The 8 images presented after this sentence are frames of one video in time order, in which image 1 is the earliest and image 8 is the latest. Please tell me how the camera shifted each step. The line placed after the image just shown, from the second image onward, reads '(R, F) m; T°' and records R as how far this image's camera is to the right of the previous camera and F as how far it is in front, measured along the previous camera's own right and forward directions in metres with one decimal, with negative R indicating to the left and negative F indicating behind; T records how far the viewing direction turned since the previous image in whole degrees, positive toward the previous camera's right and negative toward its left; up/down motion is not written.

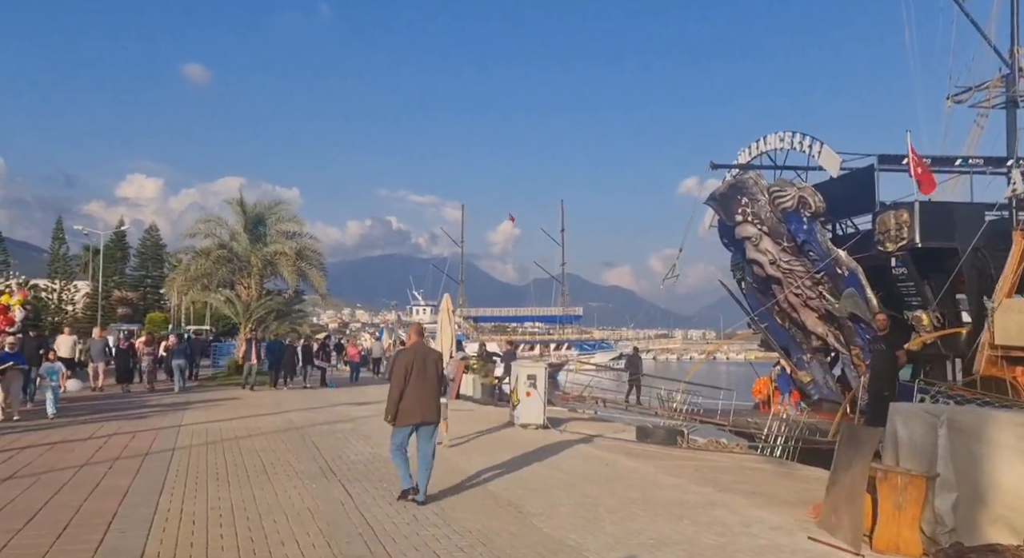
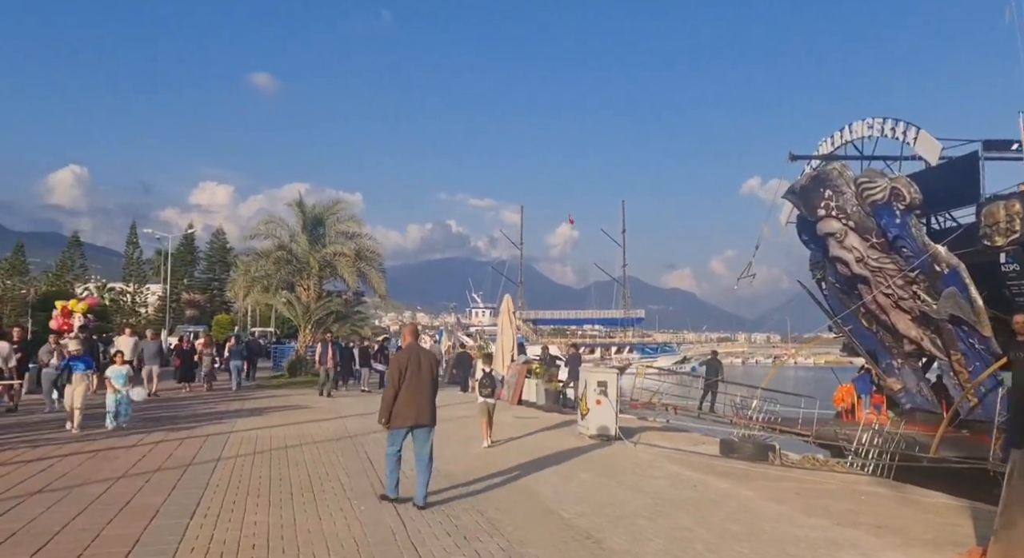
(-0.2, +1.0) m; -5°
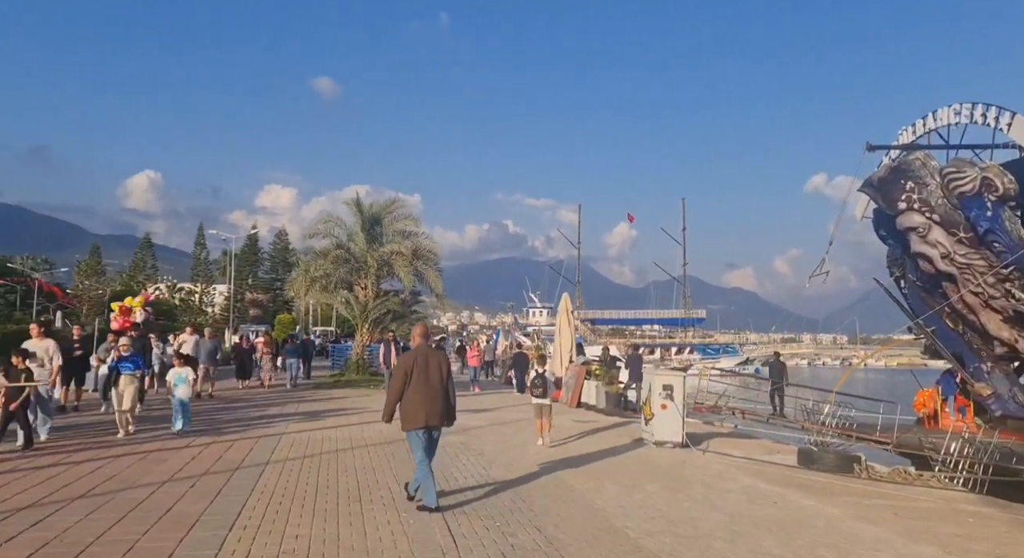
(0.0, +0.6) m; -4°
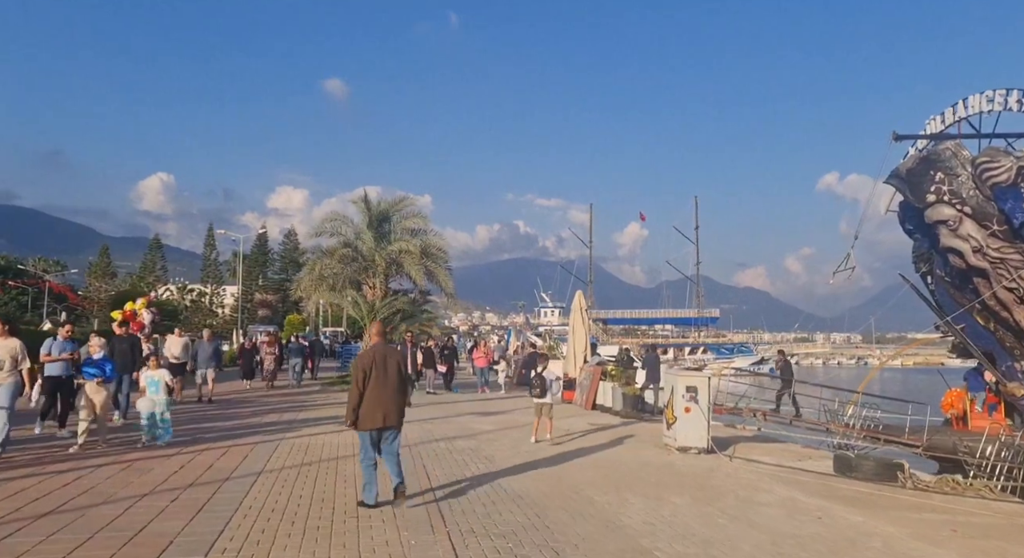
(0.0, +0.7) m; -1°
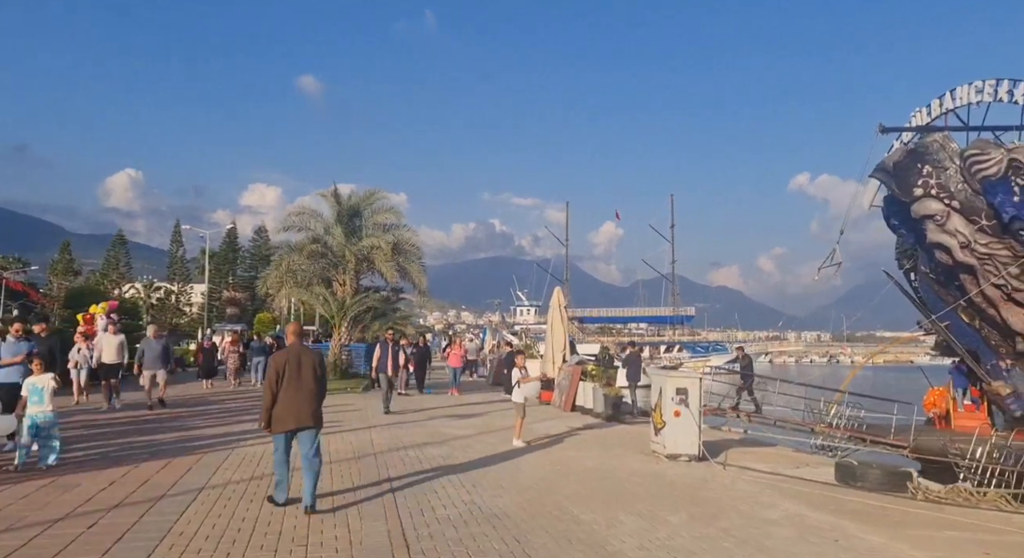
(0.0, +0.9) m; +2°
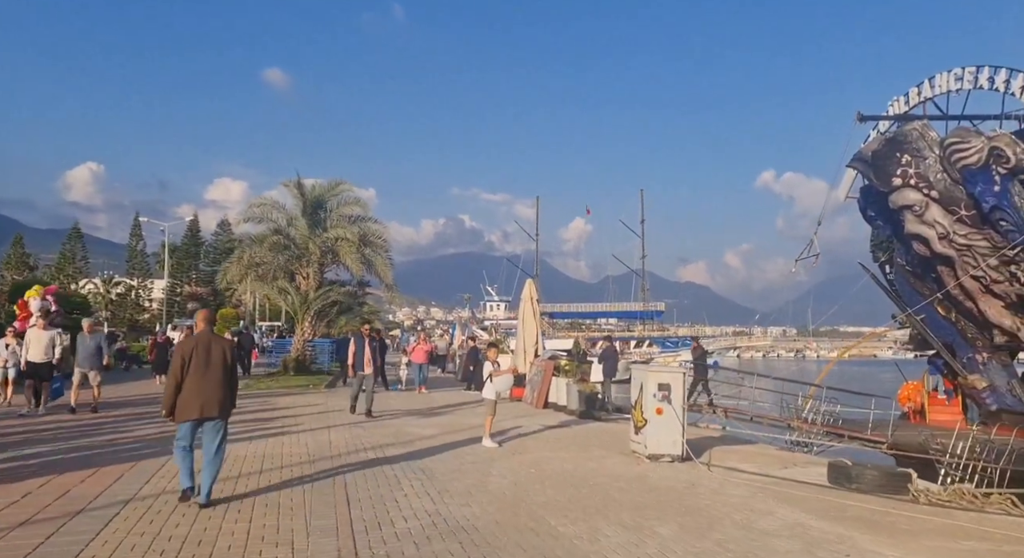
(0.0, +0.8) m; +2°
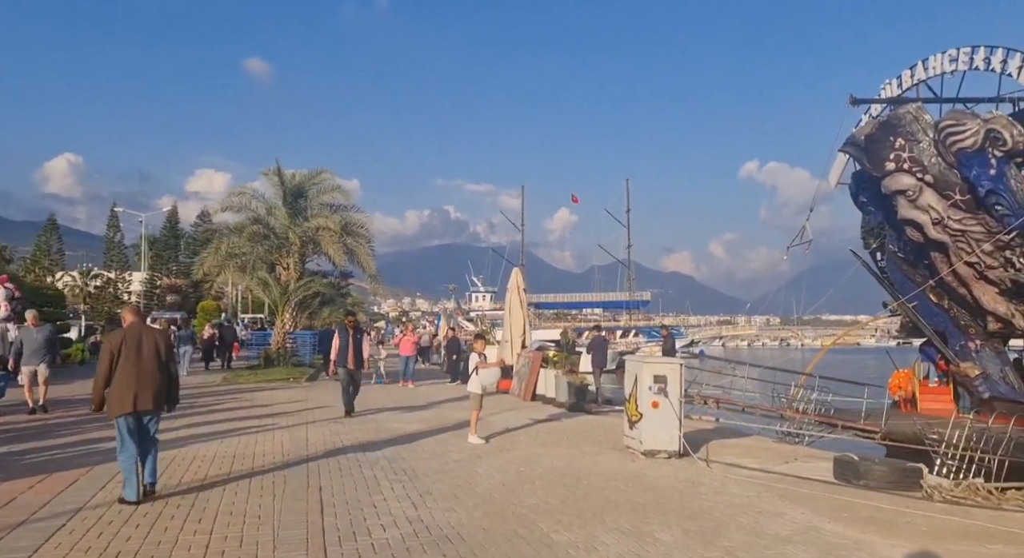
(0.0, +0.5) m; +1°
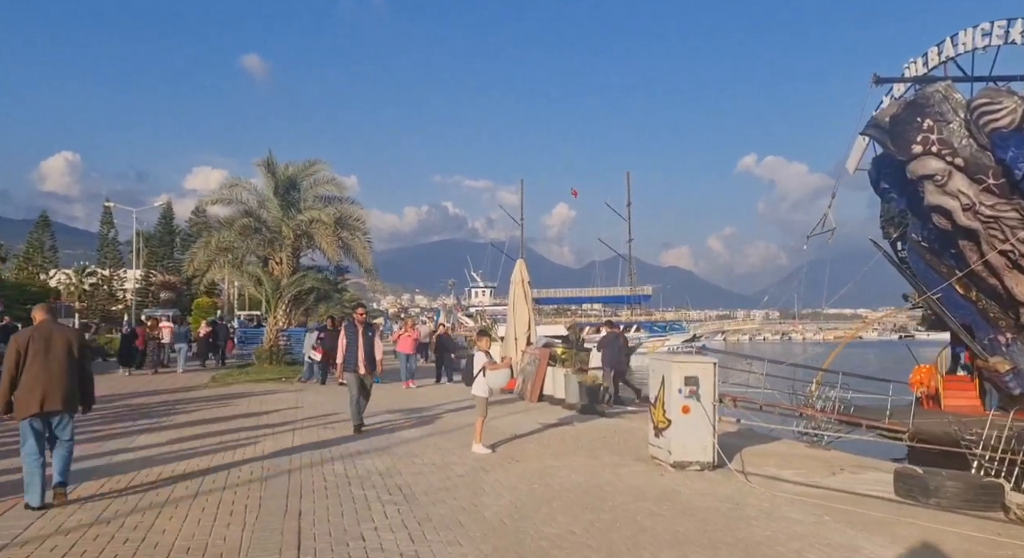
(-0.1, +1.0) m; 0°
